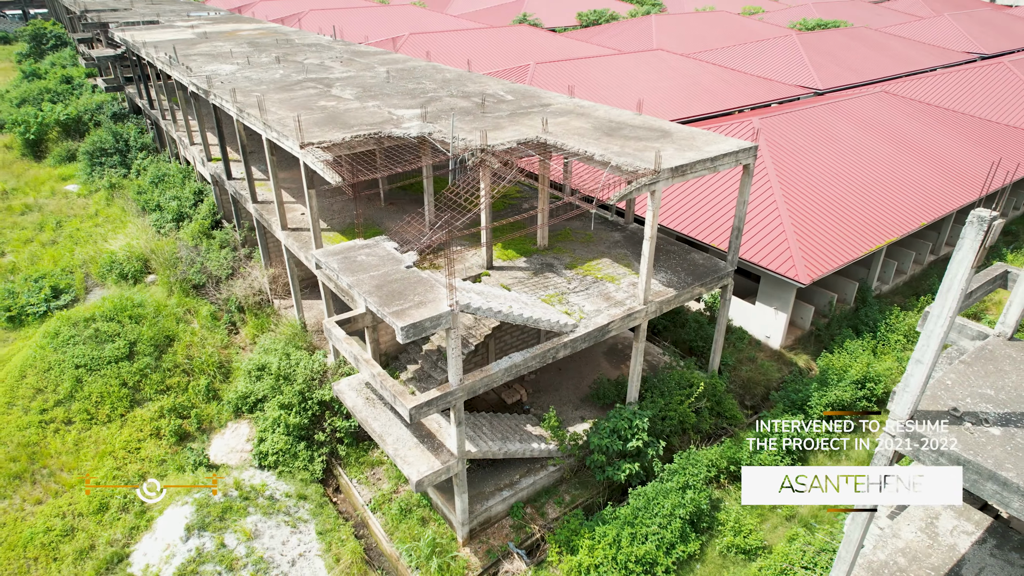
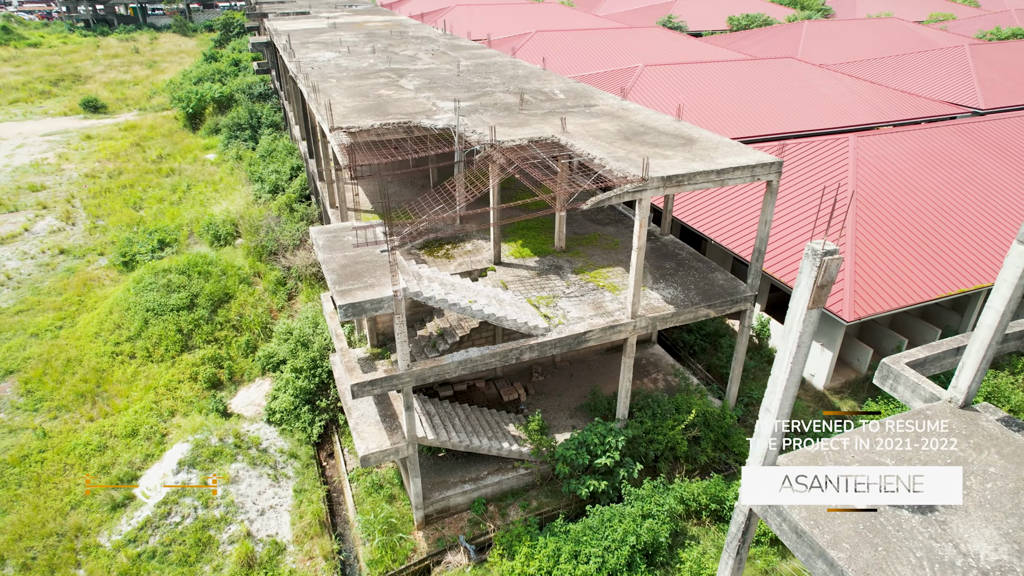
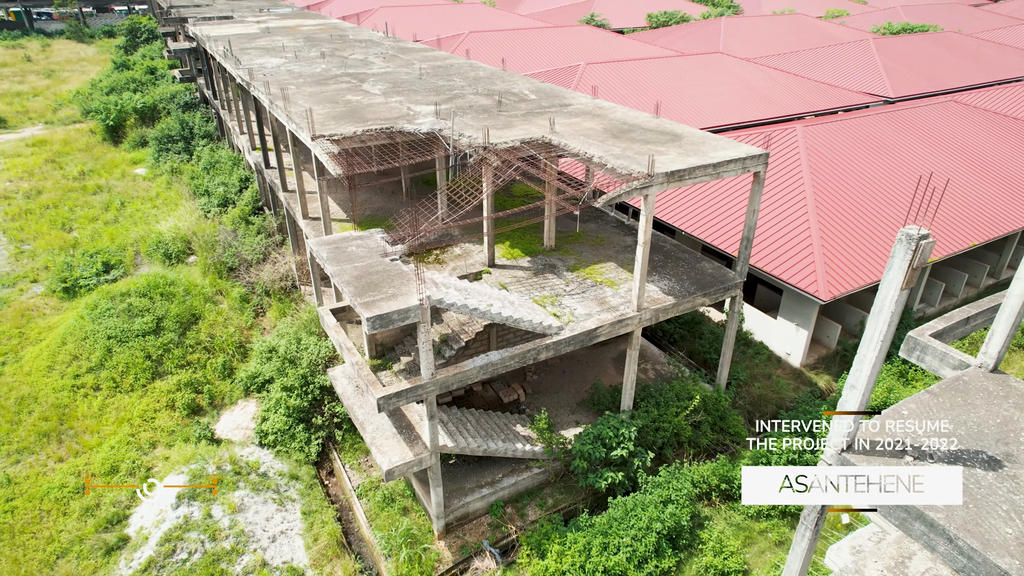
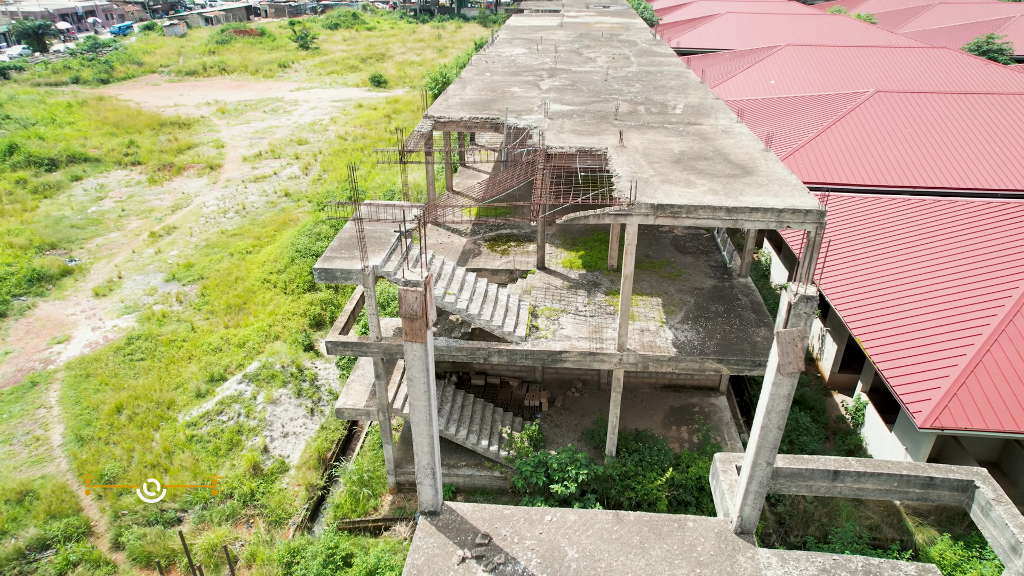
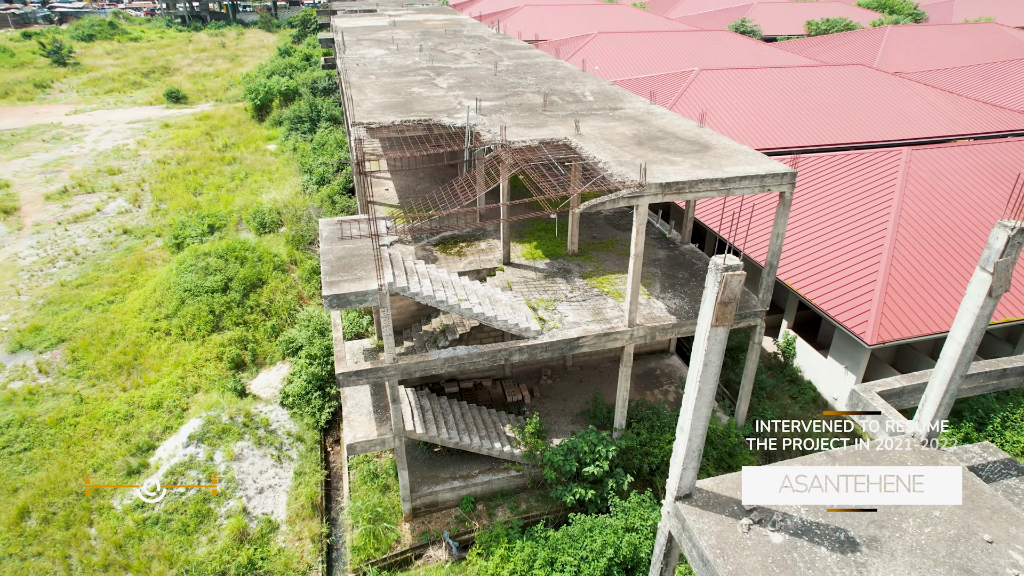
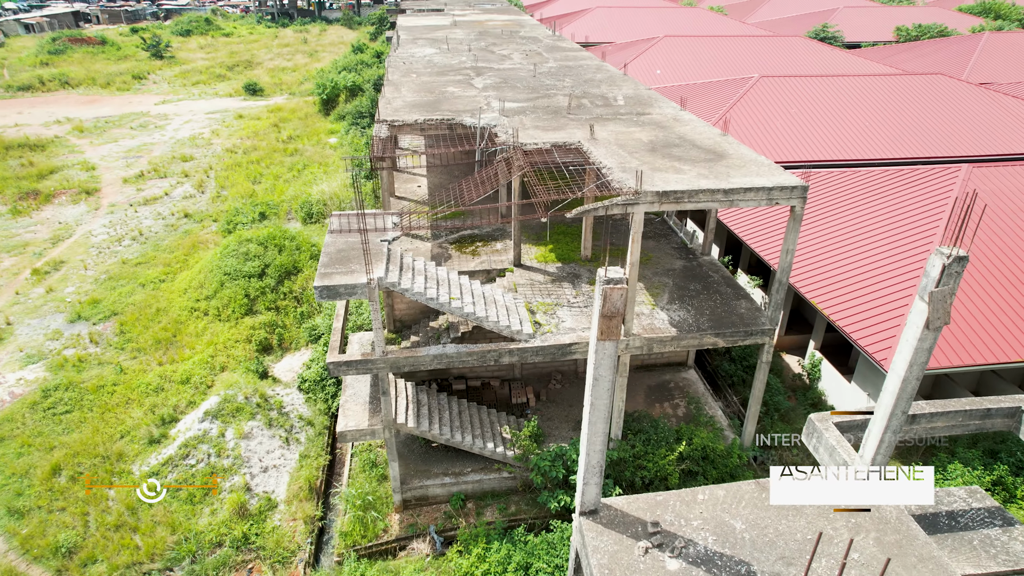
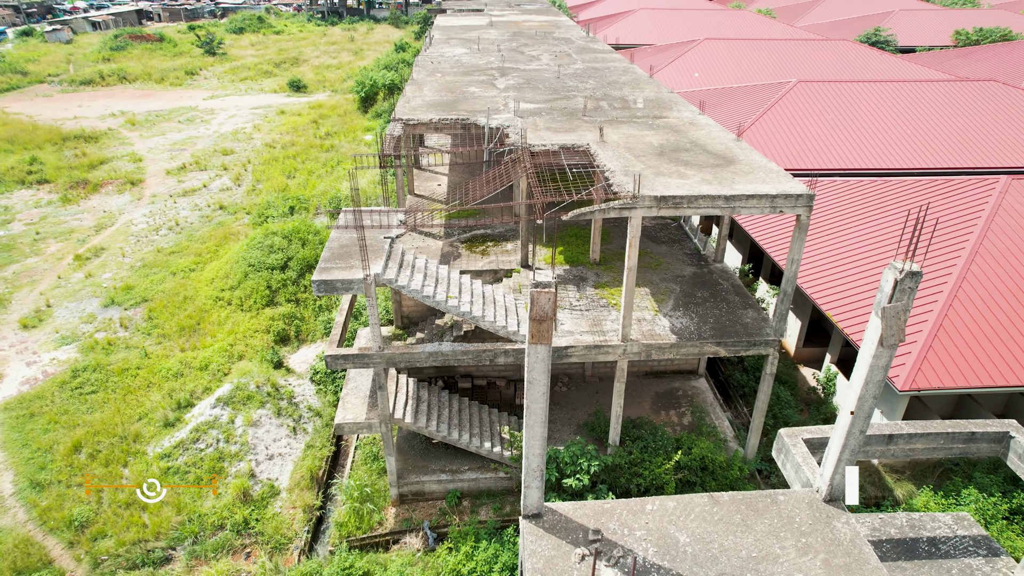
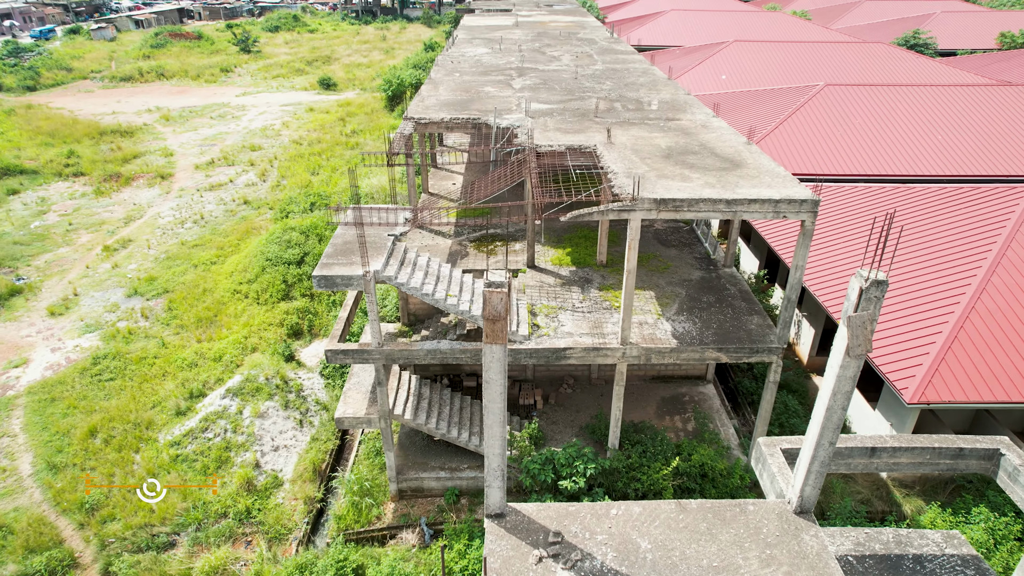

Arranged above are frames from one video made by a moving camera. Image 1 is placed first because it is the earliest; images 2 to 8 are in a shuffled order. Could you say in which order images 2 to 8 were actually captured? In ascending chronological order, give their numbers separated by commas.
3, 2, 5, 6, 7, 8, 4
